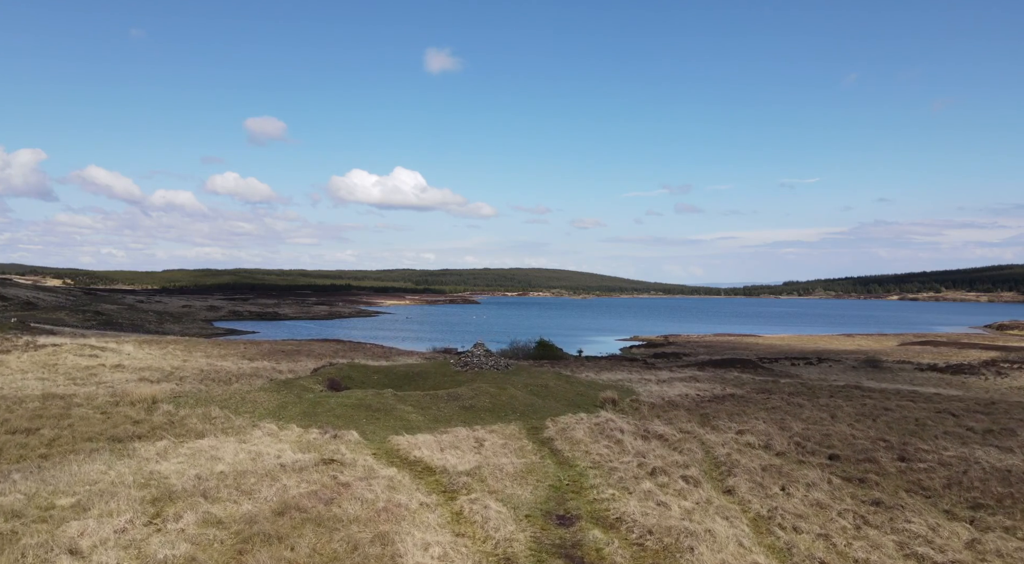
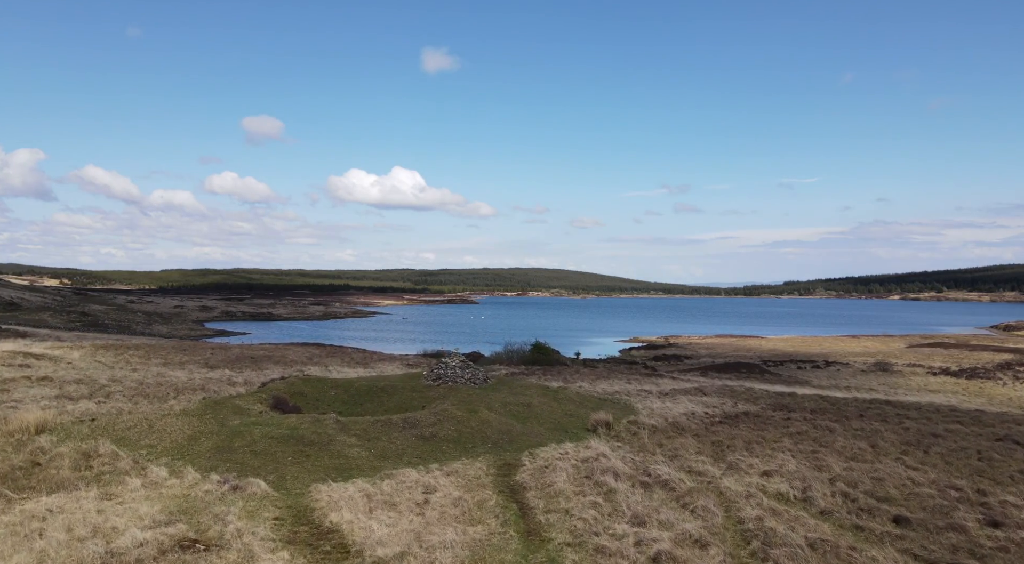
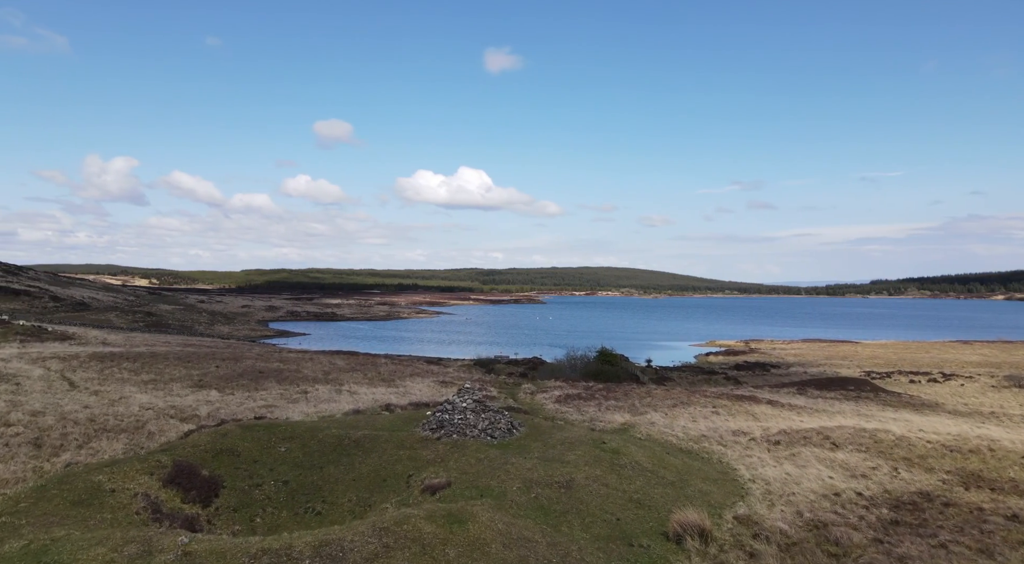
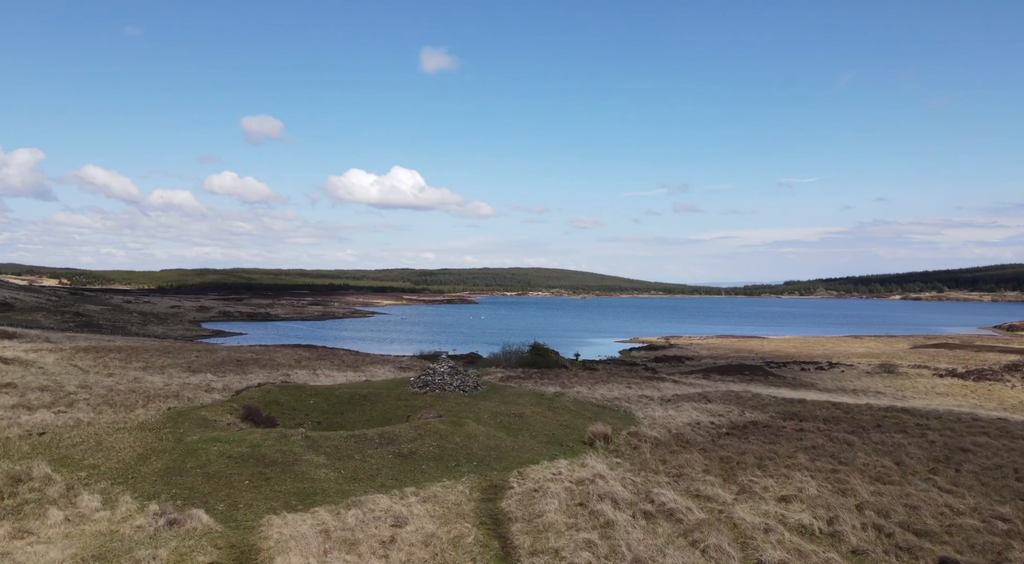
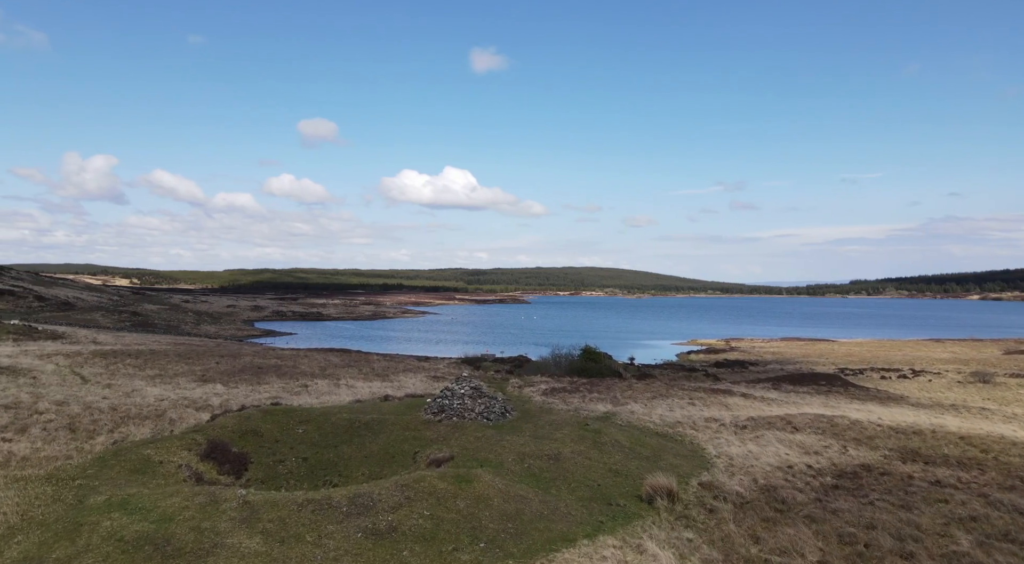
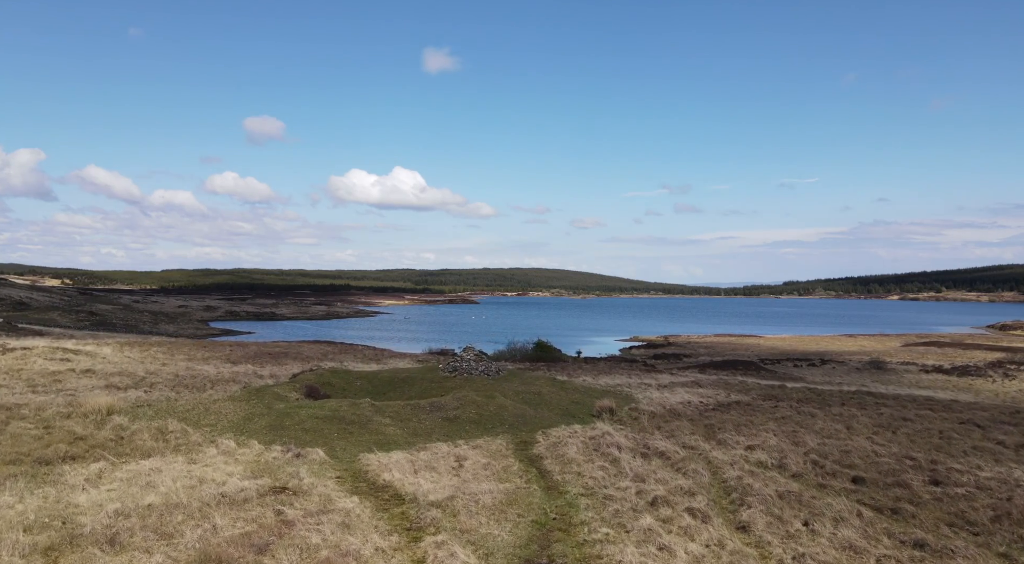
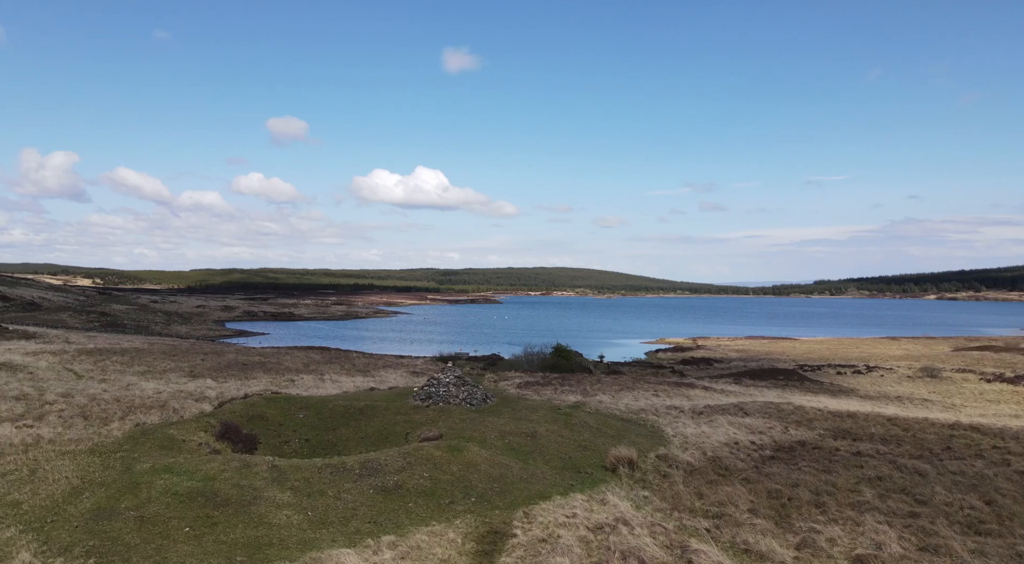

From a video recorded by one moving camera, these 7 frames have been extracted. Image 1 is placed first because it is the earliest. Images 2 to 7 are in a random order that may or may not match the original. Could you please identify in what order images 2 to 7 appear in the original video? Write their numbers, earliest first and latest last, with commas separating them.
6, 2, 4, 7, 5, 3
